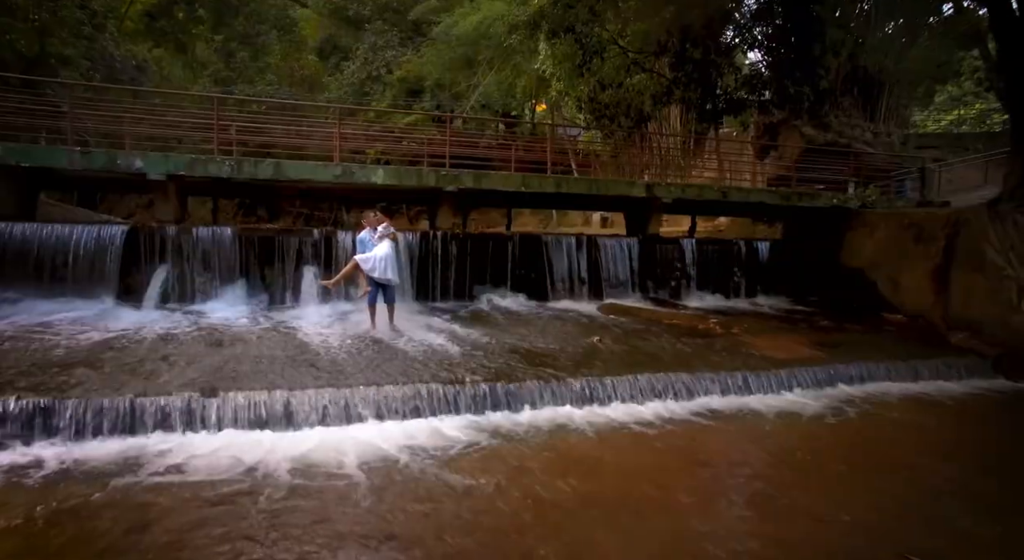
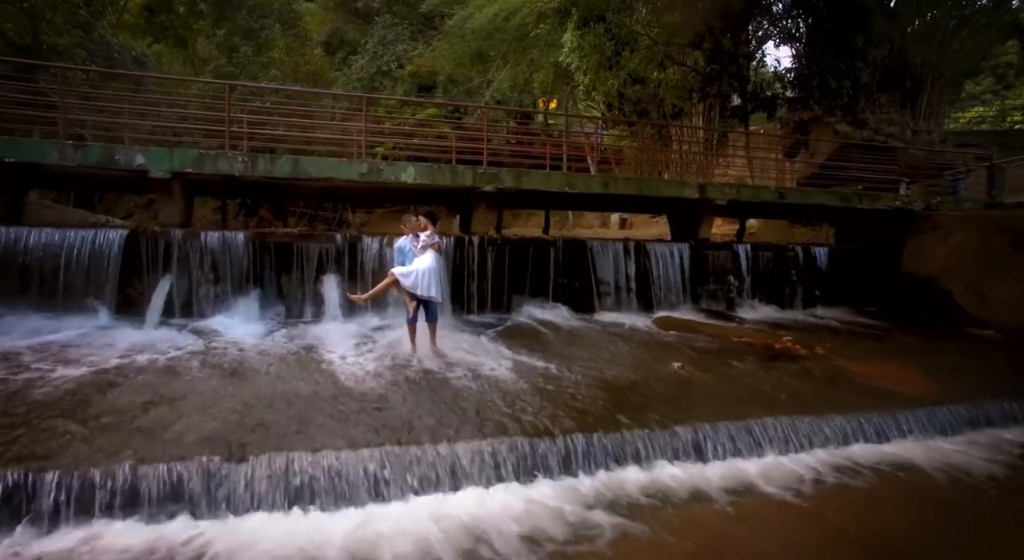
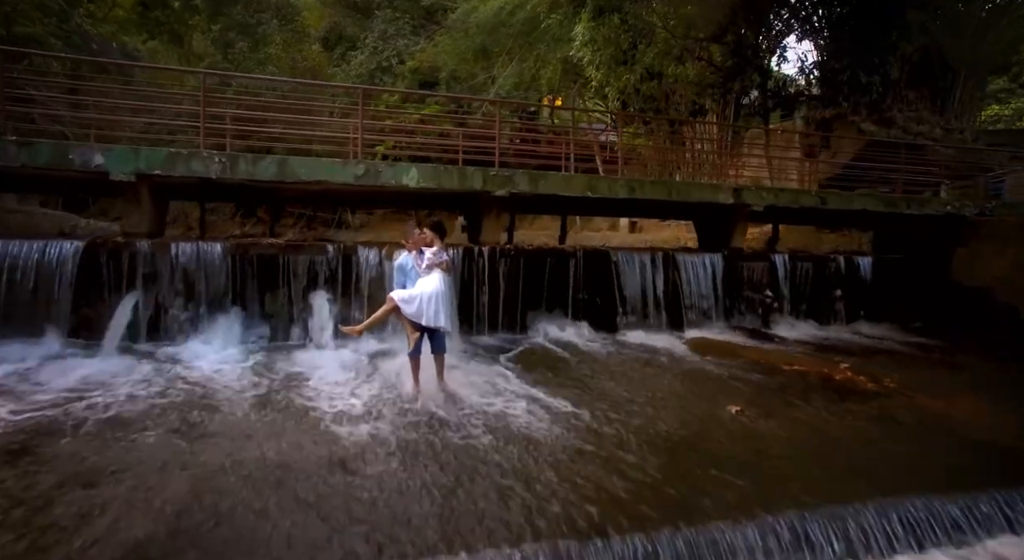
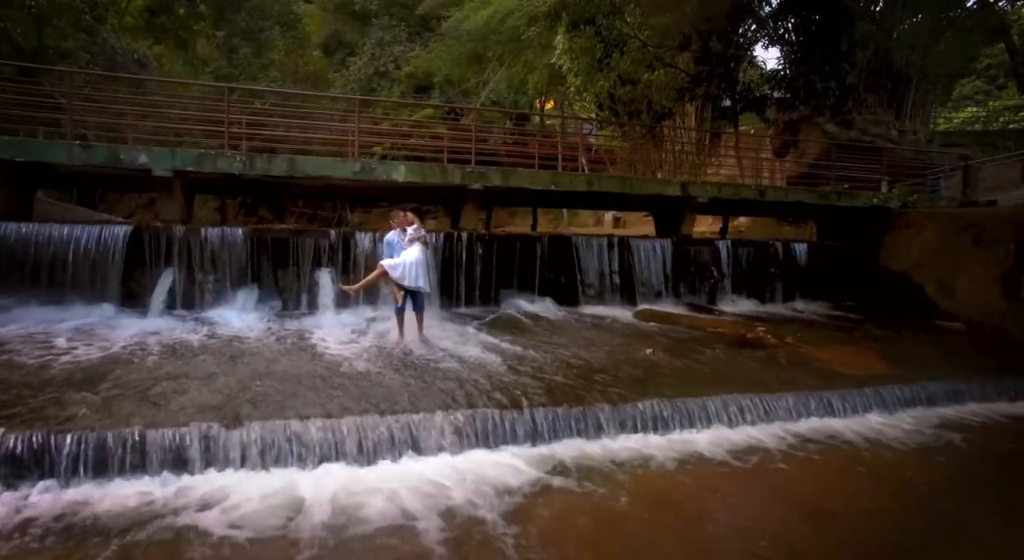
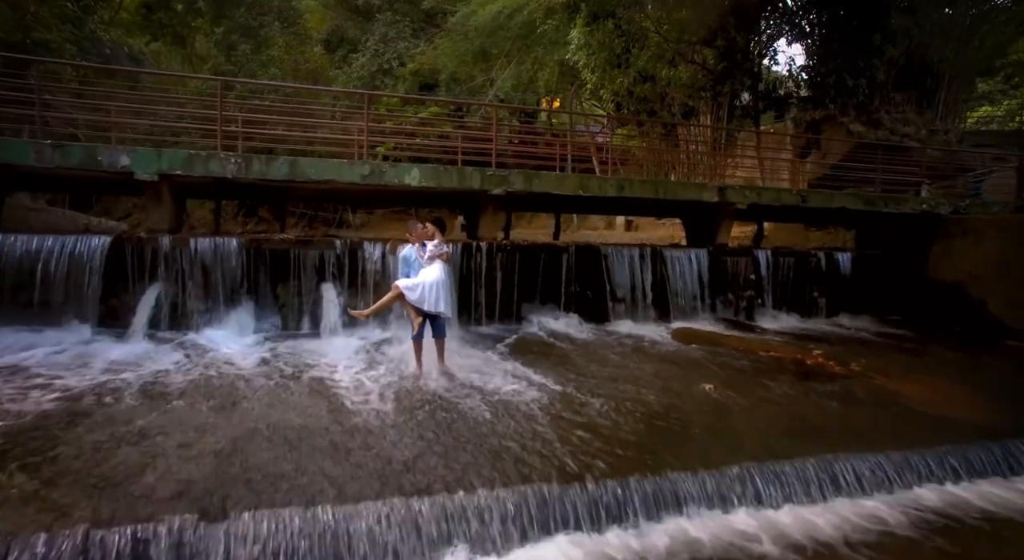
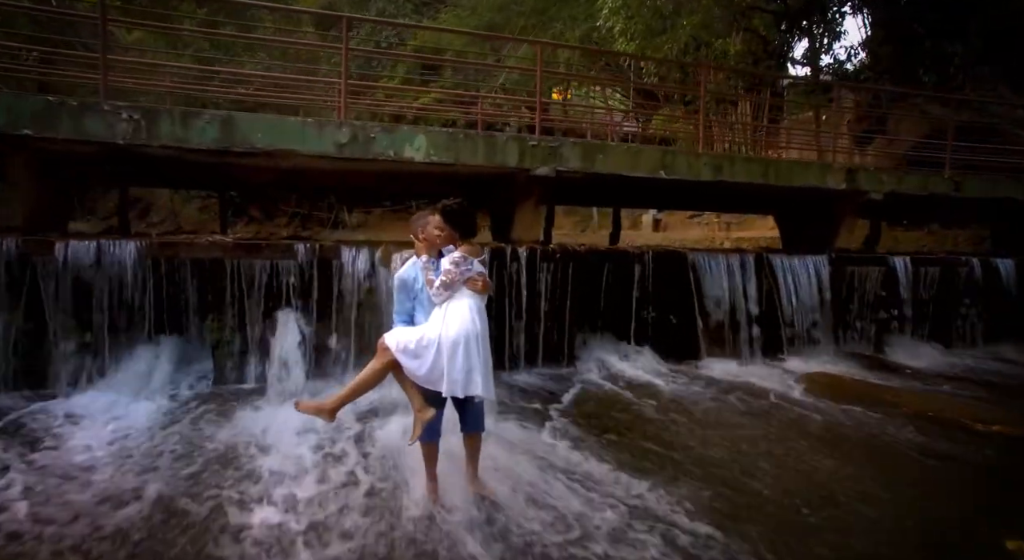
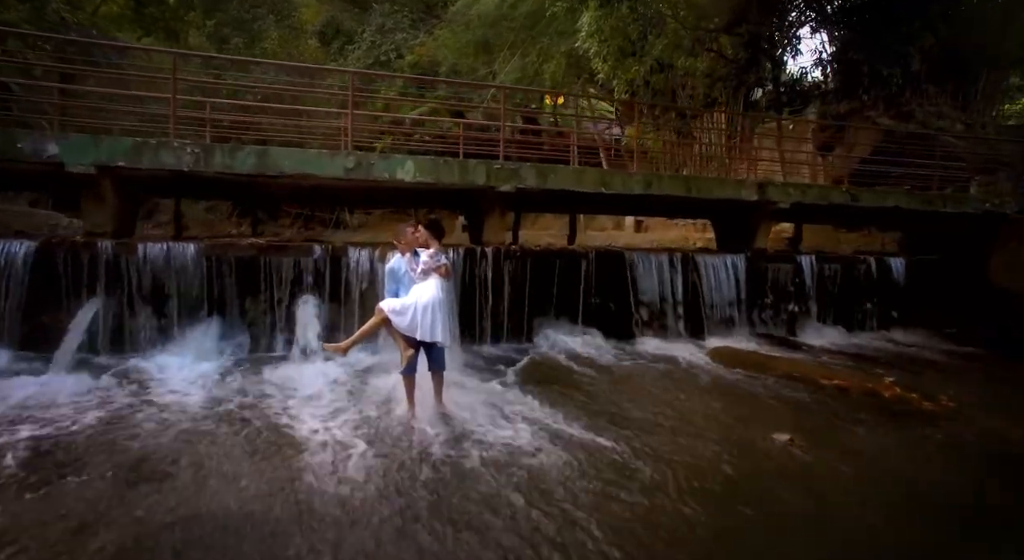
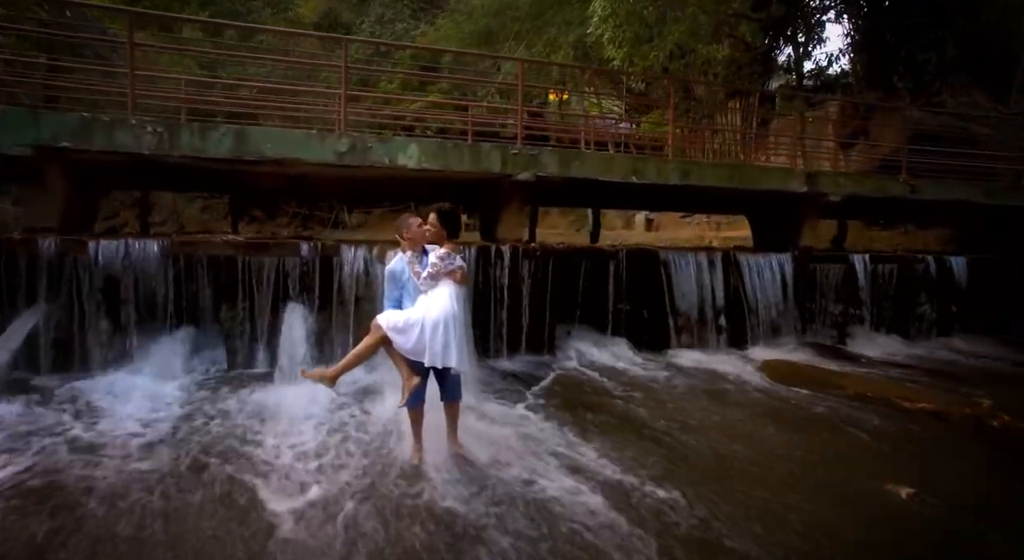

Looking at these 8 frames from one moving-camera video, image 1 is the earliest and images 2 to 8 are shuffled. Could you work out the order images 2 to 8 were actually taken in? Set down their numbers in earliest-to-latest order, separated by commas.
4, 2, 5, 3, 7, 8, 6
